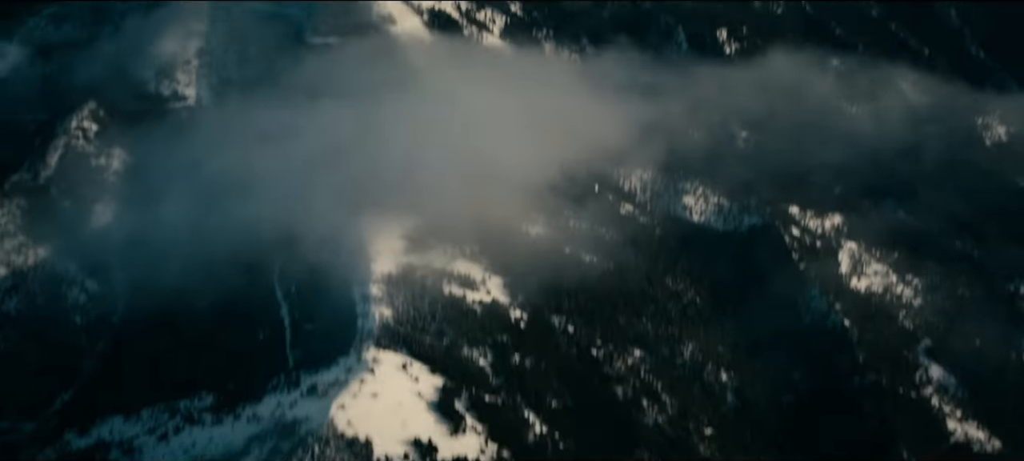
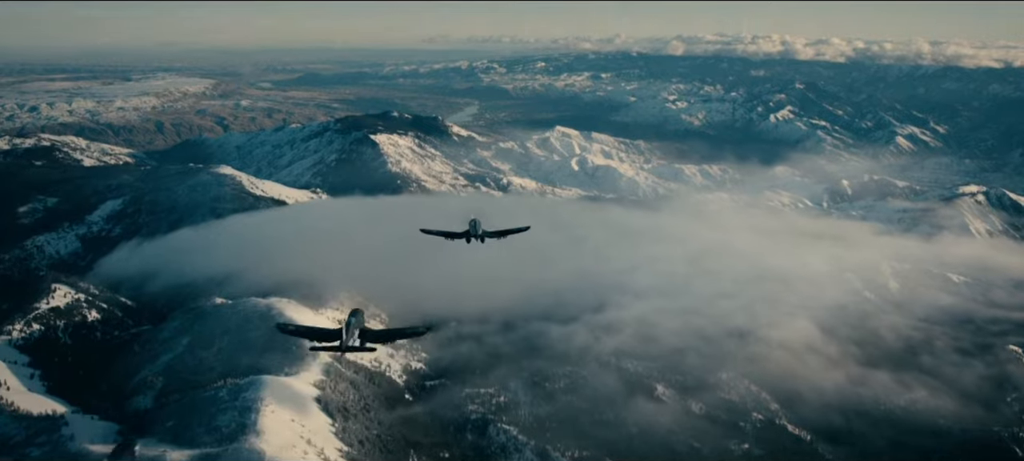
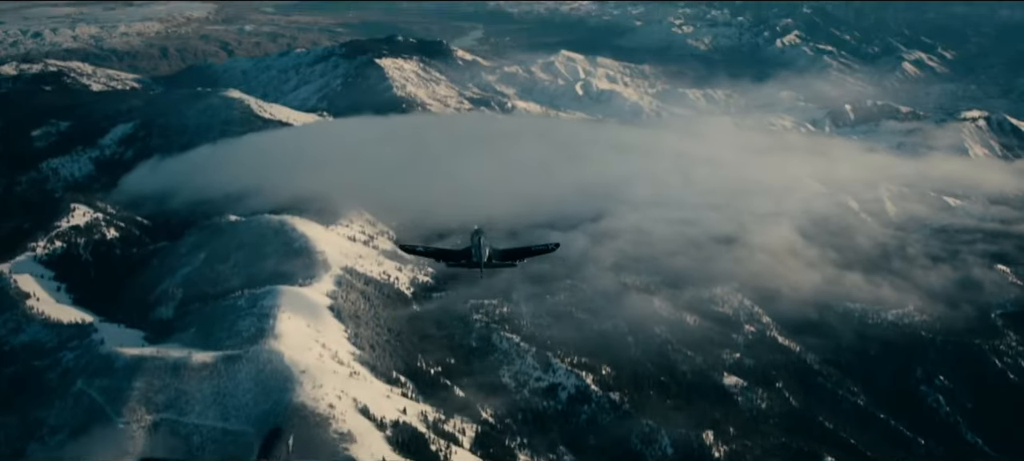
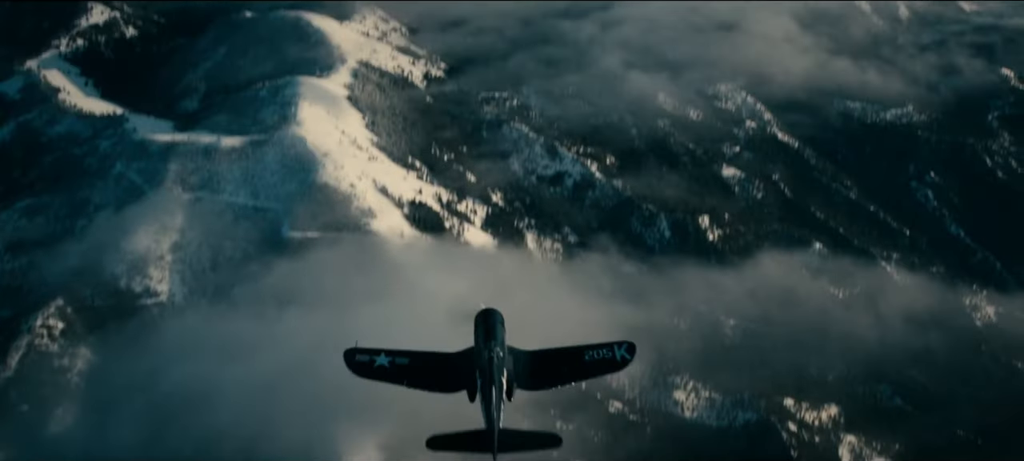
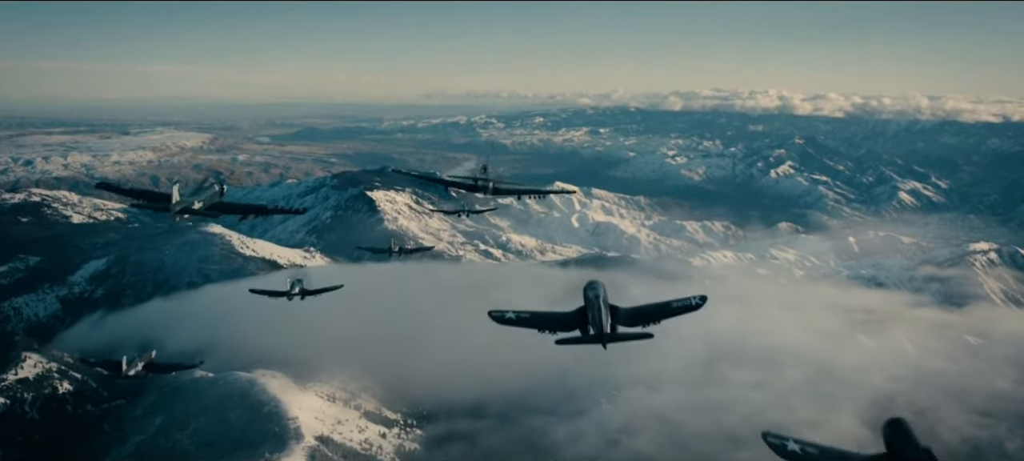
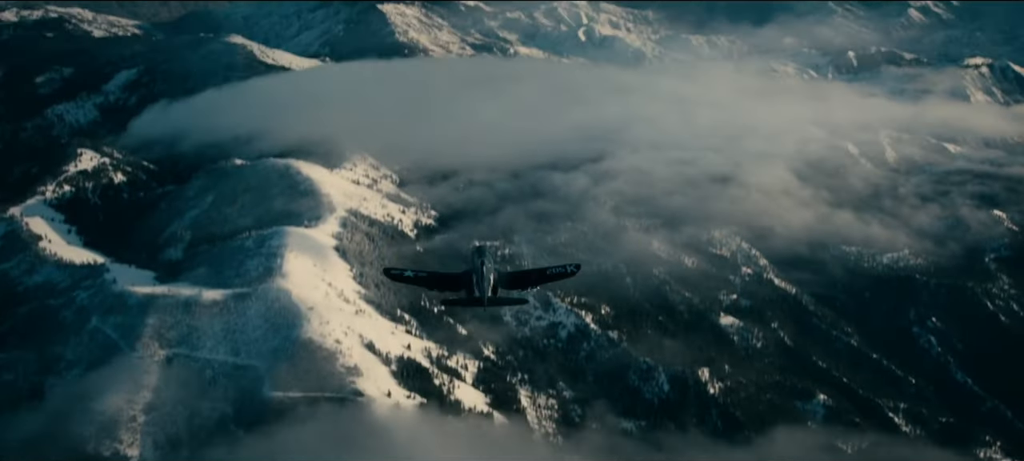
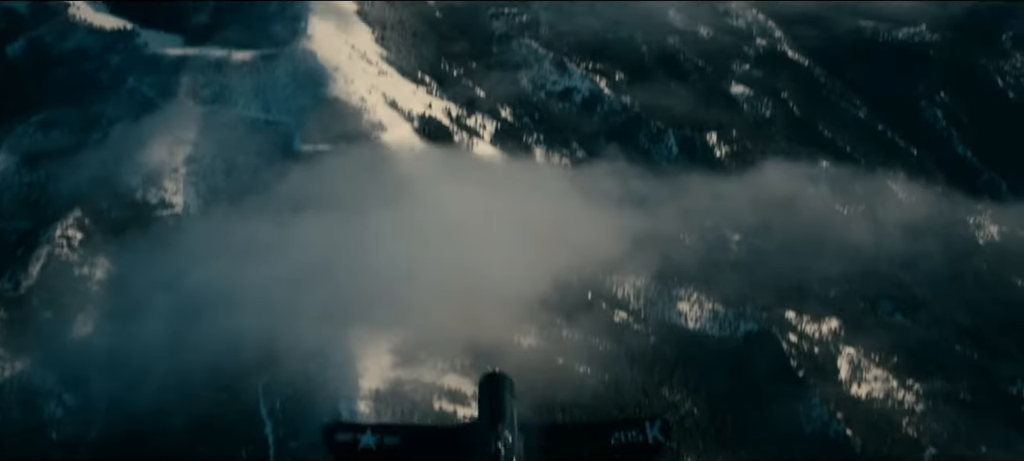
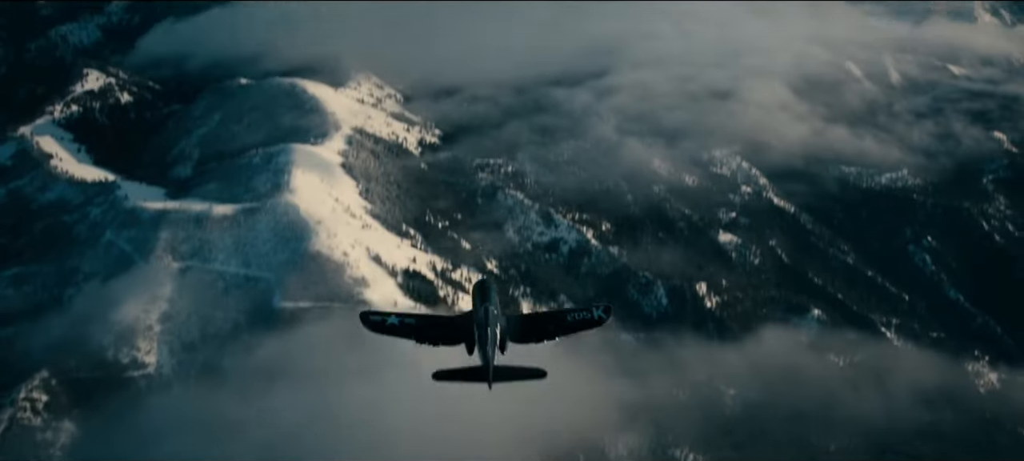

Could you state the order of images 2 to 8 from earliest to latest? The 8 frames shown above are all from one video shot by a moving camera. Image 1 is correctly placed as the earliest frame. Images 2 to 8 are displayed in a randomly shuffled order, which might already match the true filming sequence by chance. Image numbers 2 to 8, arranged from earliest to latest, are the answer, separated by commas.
7, 4, 8, 6, 3, 2, 5
